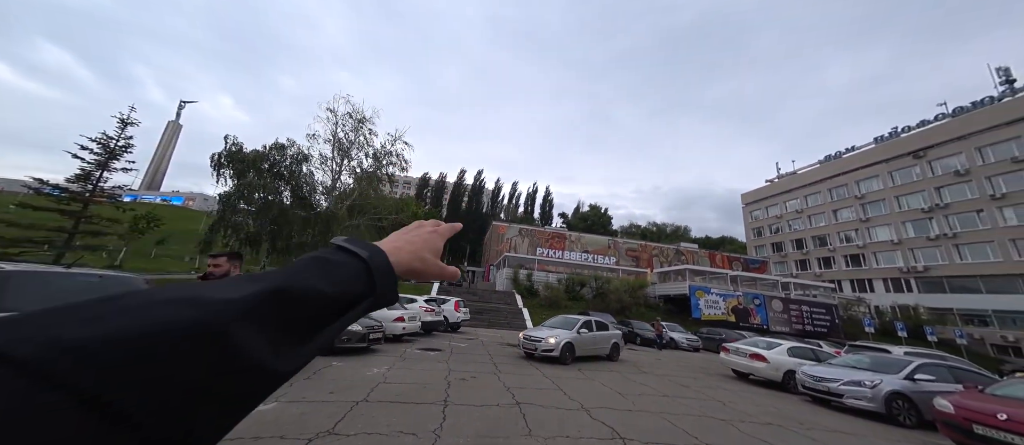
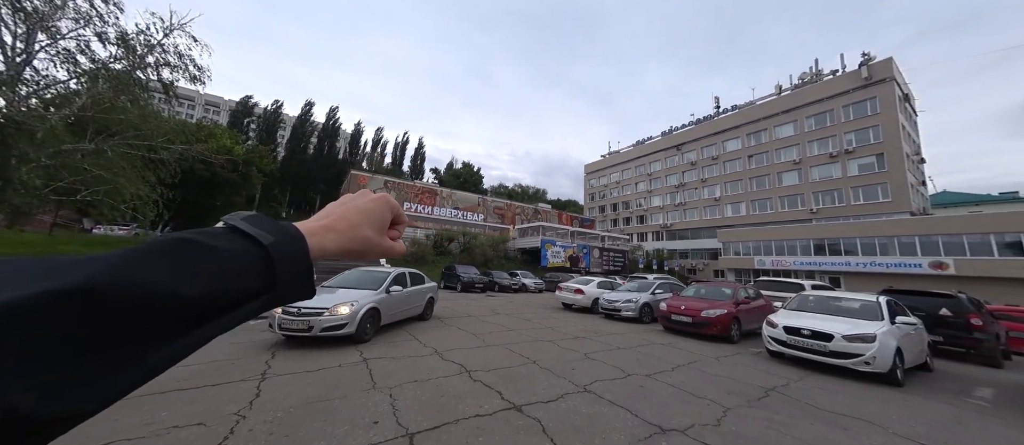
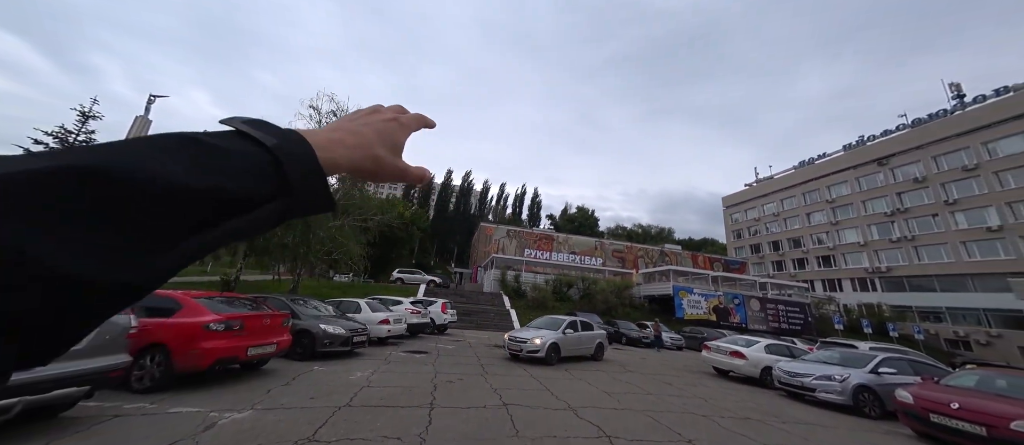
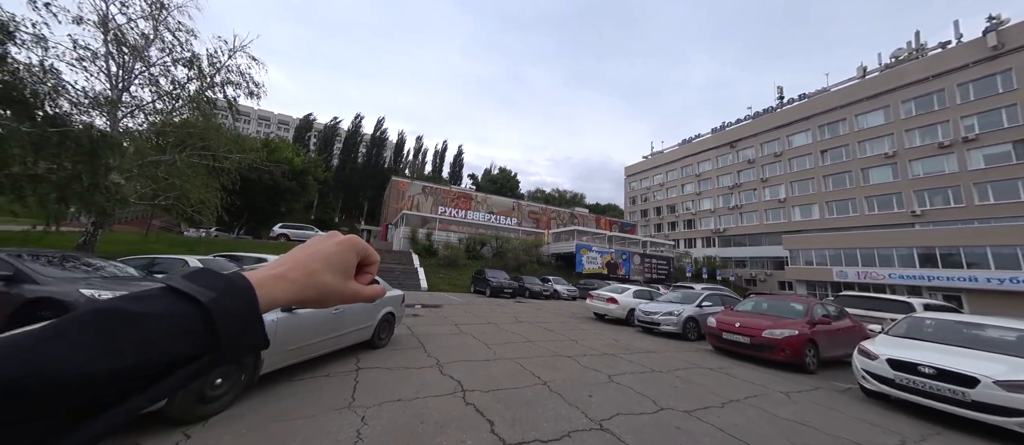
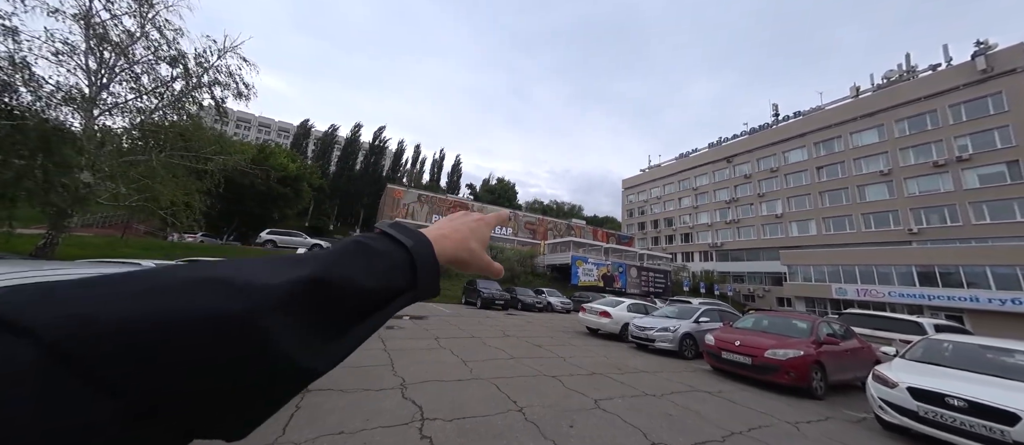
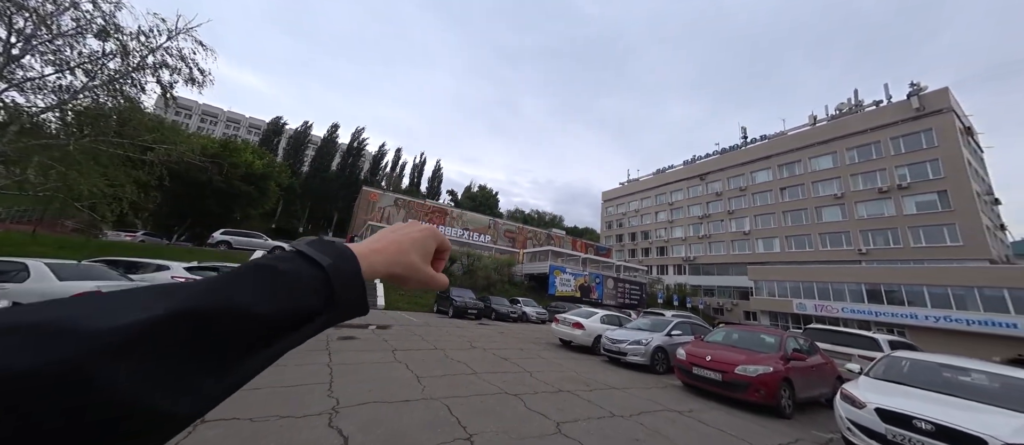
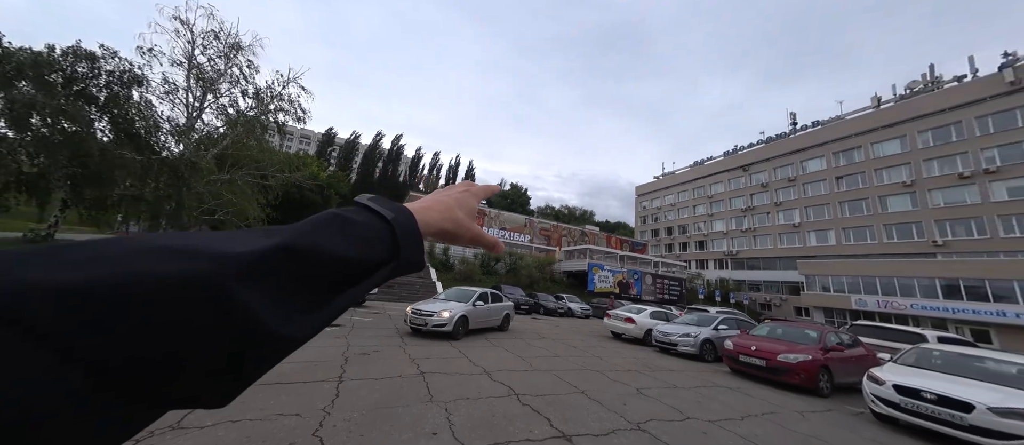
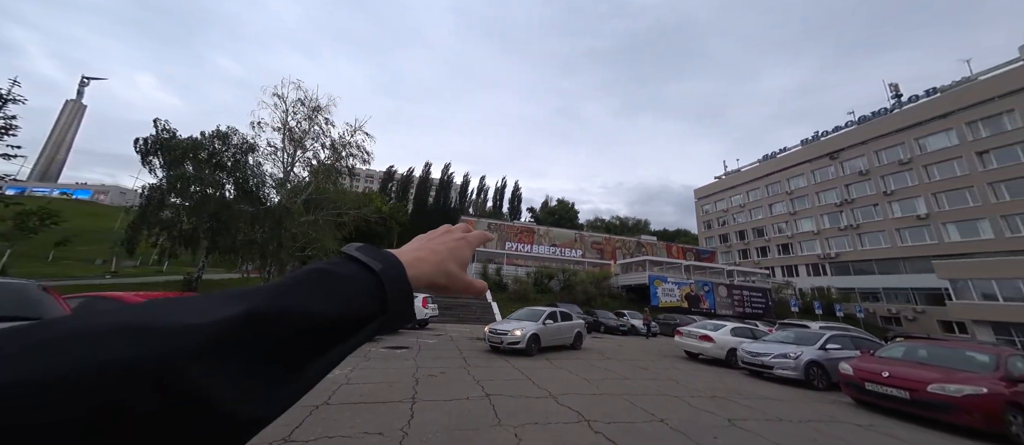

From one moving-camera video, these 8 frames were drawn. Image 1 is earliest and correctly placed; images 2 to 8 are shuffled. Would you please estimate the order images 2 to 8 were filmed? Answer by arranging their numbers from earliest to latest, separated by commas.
3, 8, 7, 2, 4, 5, 6
